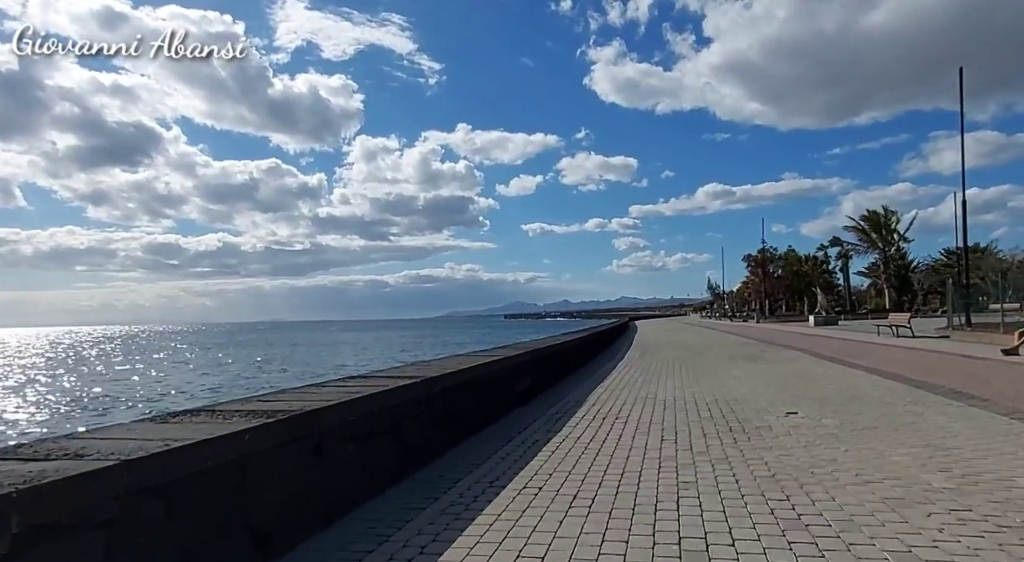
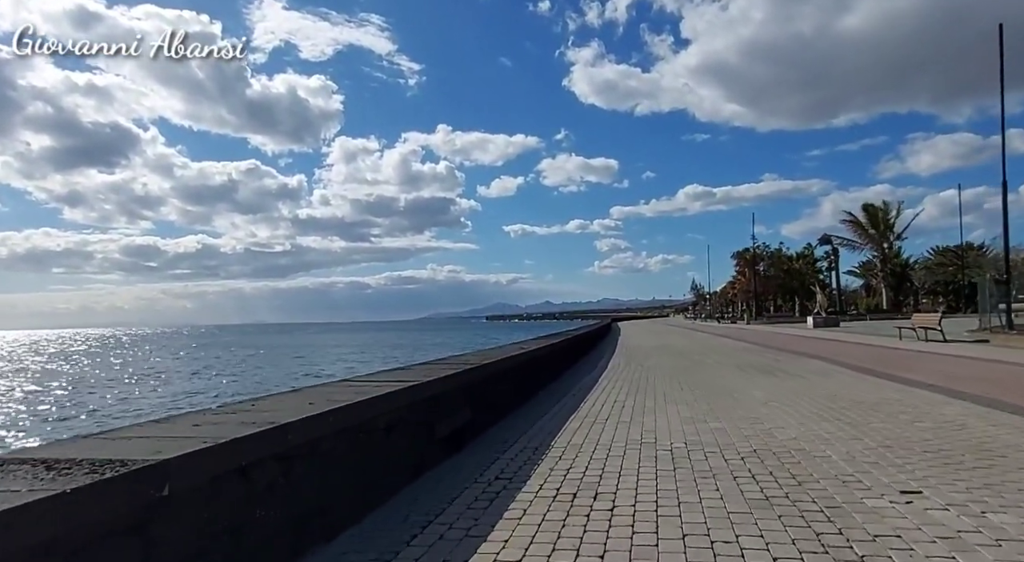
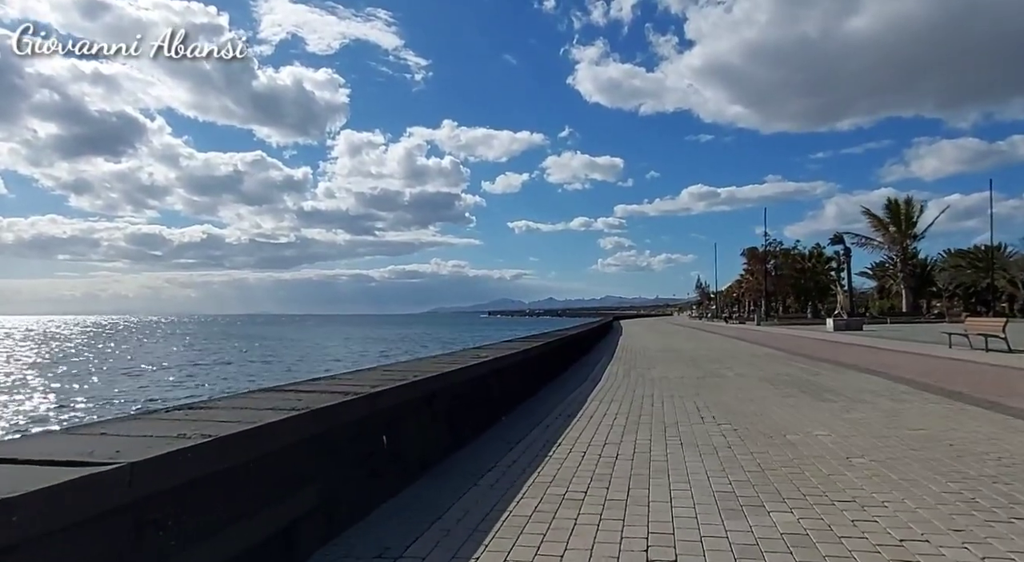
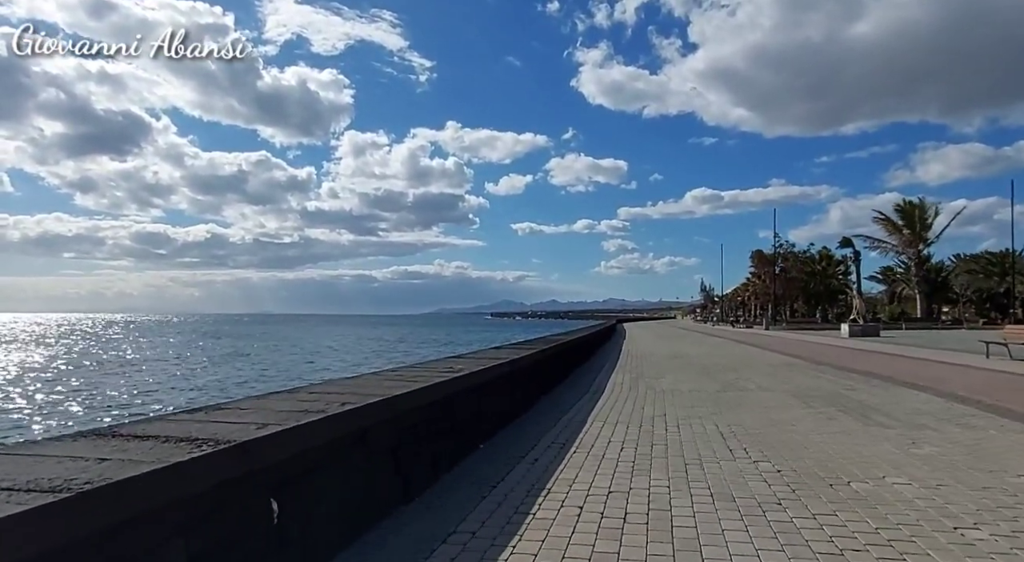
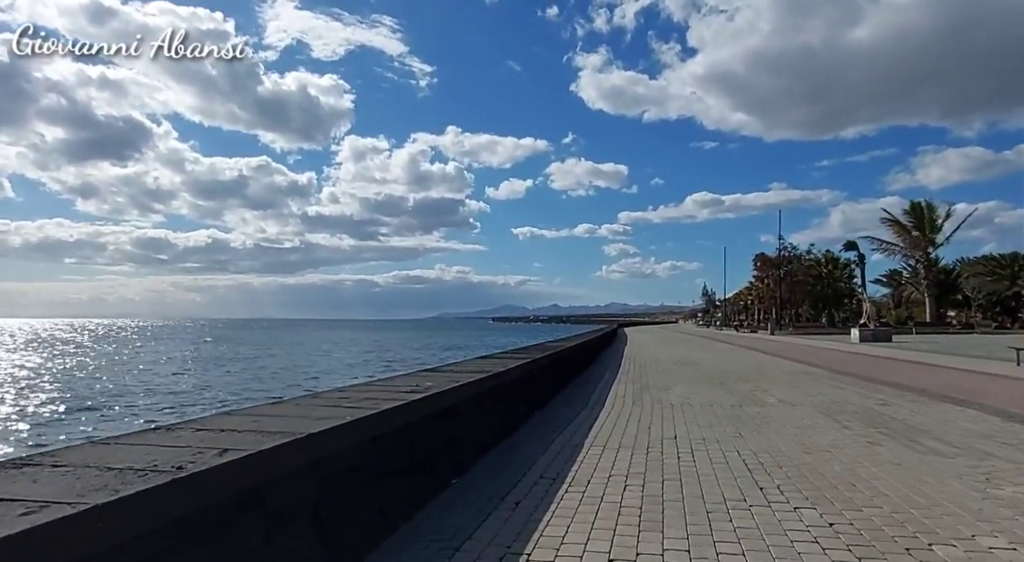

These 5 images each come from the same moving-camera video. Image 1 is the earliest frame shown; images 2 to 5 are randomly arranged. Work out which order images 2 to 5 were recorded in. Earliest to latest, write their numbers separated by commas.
2, 3, 4, 5
